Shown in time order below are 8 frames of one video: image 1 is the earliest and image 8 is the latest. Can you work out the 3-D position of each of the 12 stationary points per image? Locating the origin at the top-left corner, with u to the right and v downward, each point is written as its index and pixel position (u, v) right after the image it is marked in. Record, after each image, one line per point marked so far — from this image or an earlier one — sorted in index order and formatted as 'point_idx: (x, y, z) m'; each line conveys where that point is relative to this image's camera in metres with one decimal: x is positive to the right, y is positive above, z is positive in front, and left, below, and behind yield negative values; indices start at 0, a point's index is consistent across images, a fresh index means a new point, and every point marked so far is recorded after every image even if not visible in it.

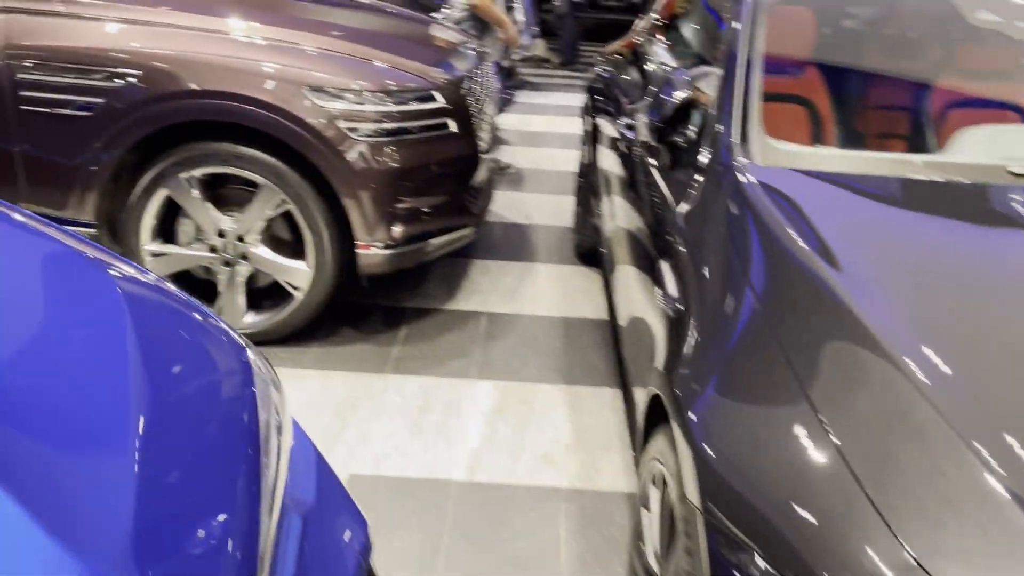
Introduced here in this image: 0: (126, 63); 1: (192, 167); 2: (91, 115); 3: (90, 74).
0: (-1.1, +0.6, +2.5) m
1: (-1.0, +0.4, +2.6) m
2: (-1.2, +0.5, +2.5) m
3: (-1.2, +0.6, +2.5) m
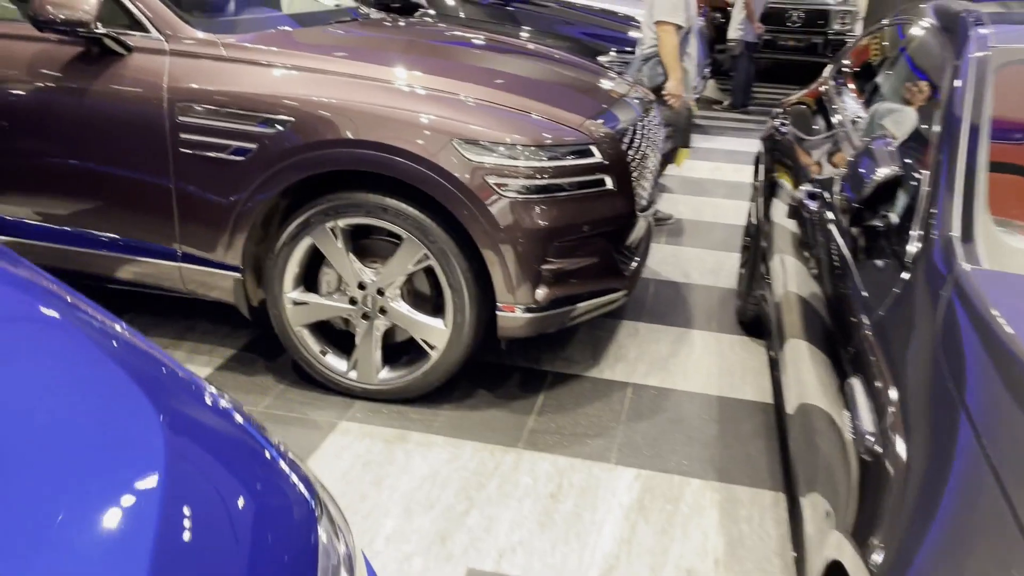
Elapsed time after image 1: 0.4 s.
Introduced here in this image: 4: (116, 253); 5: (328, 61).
0: (-0.7, +0.5, +2.5) m
1: (-0.5, +0.2, +2.5) m
2: (-0.8, +0.4, +2.5) m
3: (-0.8, +0.5, +2.5) m
4: (-1.3, +0.1, +2.8) m
5: (-0.5, +0.7, +2.6) m
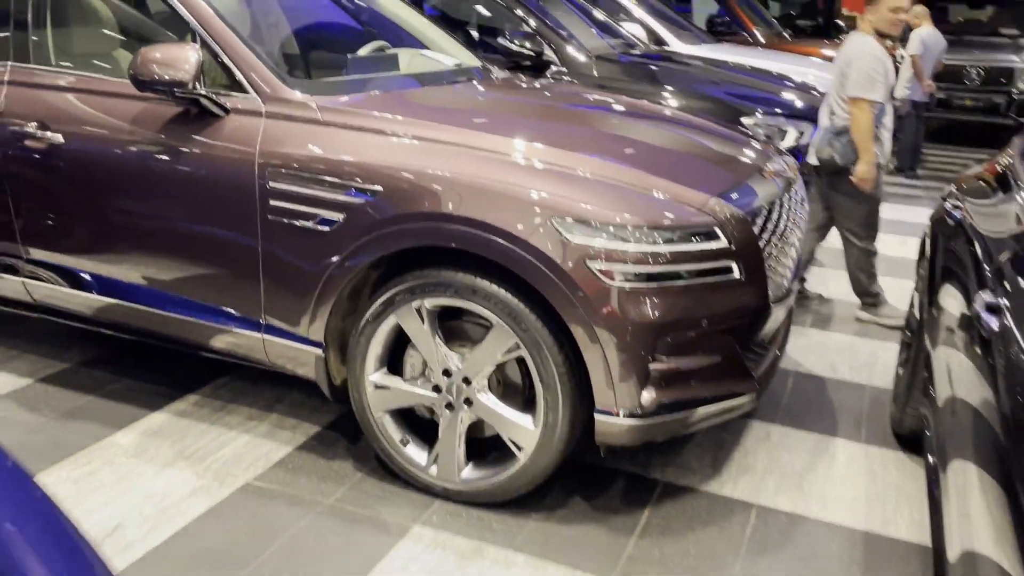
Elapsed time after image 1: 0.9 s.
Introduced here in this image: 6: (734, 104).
0: (-0.4, +0.3, +2.3) m
1: (-0.2, 0.0, +2.3) m
2: (-0.5, +0.2, +2.3) m
3: (-0.5, +0.3, +2.3) m
4: (-1.0, -0.1, +2.7) m
5: (-0.2, +0.4, +2.4) m
6: (+1.2, +0.9, +4.4) m
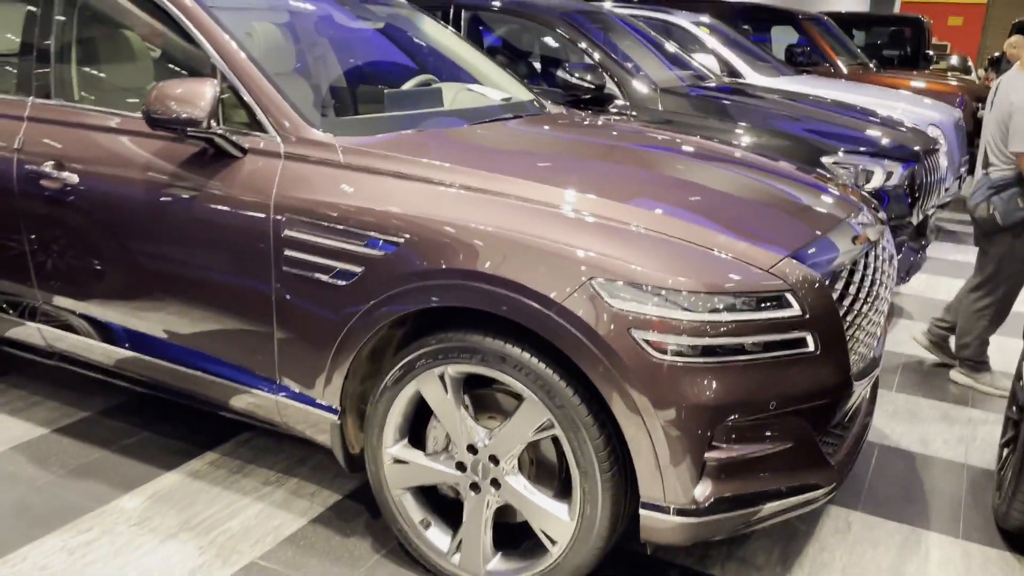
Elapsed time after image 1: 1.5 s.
0: (-0.3, +0.1, +2.0) m
1: (-0.2, -0.2, +2.0) m
2: (-0.4, 0.0, +2.1) m
3: (-0.4, +0.1, +2.1) m
4: (-0.8, -0.2, +2.5) m
5: (-0.1, +0.3, +2.1) m
6: (+1.4, +0.7, +4.0) m
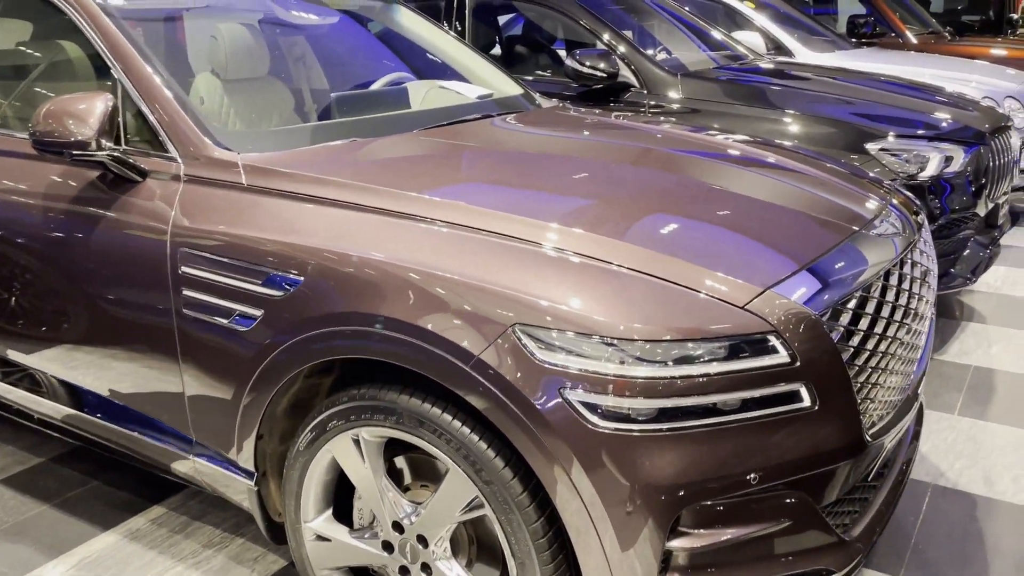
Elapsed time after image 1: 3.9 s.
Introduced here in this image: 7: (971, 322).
0: (-0.4, 0.0, +1.7) m
1: (-0.3, -0.3, +1.6) m
2: (-0.5, -0.1, +1.8) m
3: (-0.5, 0.0, +1.7) m
4: (-0.9, -0.4, +2.2) m
5: (-0.3, +0.2, +1.8) m
6: (+1.4, +0.7, +3.5) m
7: (+2.1, -0.2, +3.9) m
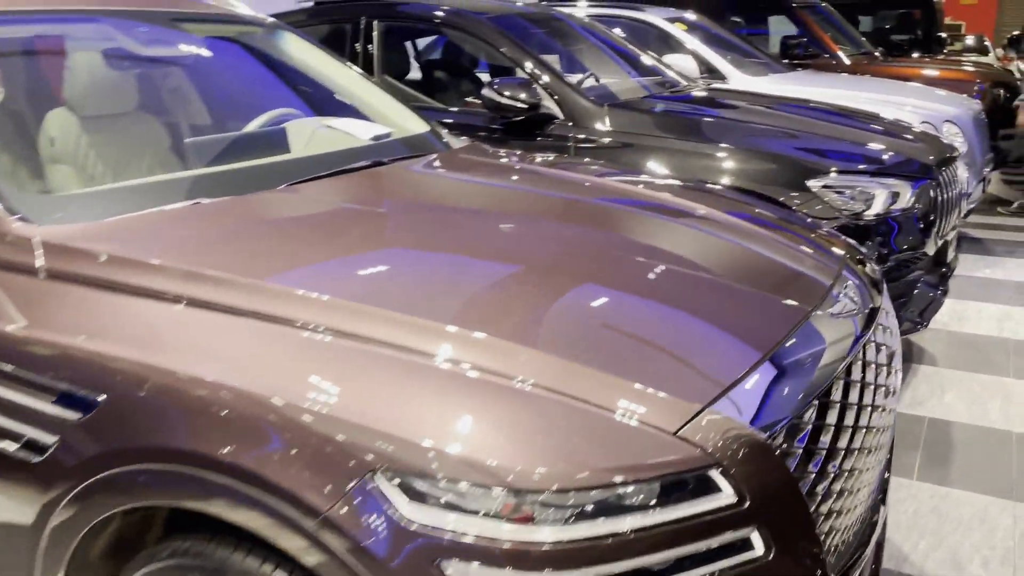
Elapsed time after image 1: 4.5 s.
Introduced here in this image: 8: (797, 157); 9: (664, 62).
0: (-0.6, -0.1, +1.3) m
1: (-0.5, -0.4, +1.3) m
2: (-0.7, -0.3, +1.4) m
3: (-0.7, -0.2, +1.3) m
4: (-1.1, -0.6, +1.7) m
5: (-0.5, 0.0, +1.4) m
6: (+1.1, +0.5, +3.3) m
7: (+1.7, -0.3, +3.7) m
8: (+1.1, +0.5, +3.3) m
9: (+0.9, +1.4, +5.3) m
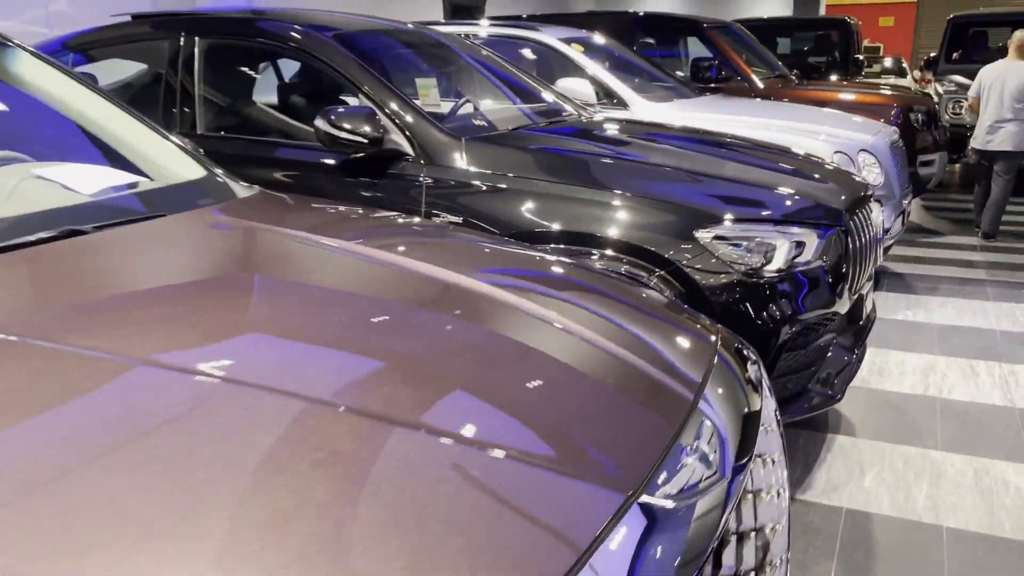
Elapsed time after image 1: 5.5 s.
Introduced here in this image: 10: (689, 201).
0: (-1.0, -0.3, +0.7) m
1: (-0.8, -0.6, +0.6) m
2: (-1.1, -0.5, +0.7) m
3: (-1.1, -0.4, +0.7) m
4: (-1.5, -0.8, +1.1) m
5: (-0.8, -0.2, +0.8) m
6: (+0.6, +0.3, +2.8) m
7: (+1.2, -0.5, +3.2) m
8: (+0.6, +0.3, +2.8) m
9: (+0.3, +1.1, +4.8) m
10: (+0.5, +0.3, +2.8) m
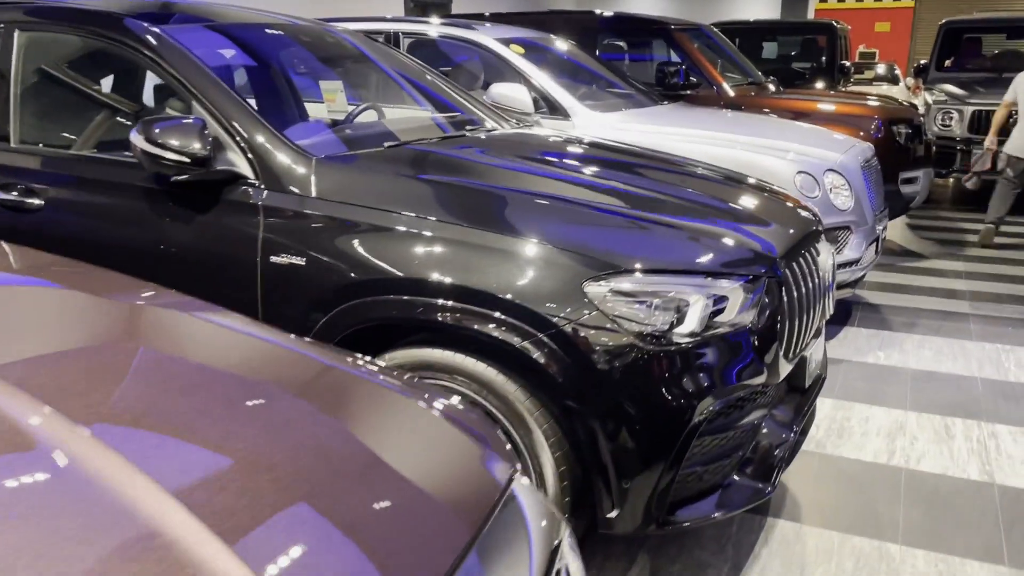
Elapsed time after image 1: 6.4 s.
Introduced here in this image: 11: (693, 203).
0: (-1.4, -0.5, +0.1) m
1: (-1.2, -0.8, +0.1) m
2: (-1.5, -0.6, +0.2) m
3: (-1.5, -0.5, +0.2) m
4: (-1.9, -0.9, +0.5) m
5: (-1.2, -0.3, +0.2) m
6: (+0.2, +0.1, +2.2) m
7: (+0.8, -0.7, +2.7) m
8: (+0.2, +0.1, +2.3) m
9: (-0.1, +1.0, +4.2) m
10: (+0.2, +0.1, +2.3) m
11: (+0.5, +0.2, +2.5) m
